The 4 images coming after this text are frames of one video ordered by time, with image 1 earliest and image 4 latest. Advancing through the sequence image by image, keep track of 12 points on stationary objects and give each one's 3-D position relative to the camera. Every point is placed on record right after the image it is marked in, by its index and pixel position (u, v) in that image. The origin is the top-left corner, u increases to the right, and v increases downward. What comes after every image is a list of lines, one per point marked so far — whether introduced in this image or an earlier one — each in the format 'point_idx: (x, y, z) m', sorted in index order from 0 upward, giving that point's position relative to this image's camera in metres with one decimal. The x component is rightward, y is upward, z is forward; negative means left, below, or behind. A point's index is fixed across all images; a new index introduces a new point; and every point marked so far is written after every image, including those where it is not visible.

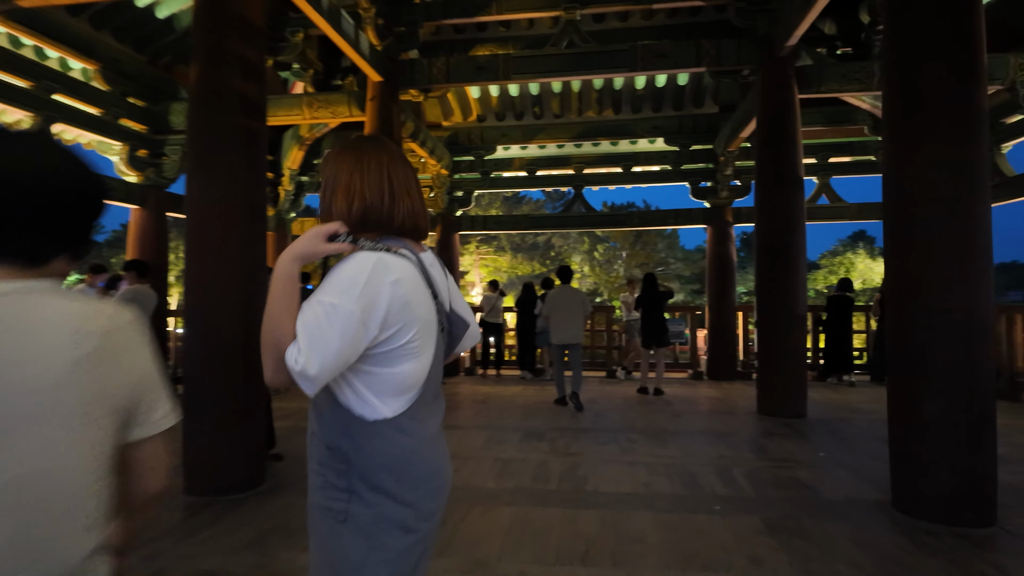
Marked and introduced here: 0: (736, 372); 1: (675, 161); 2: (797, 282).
0: (+3.0, -1.1, +7.8) m
1: (+2.3, +1.8, +8.3) m
2: (+2.6, 0.0, +5.4) m
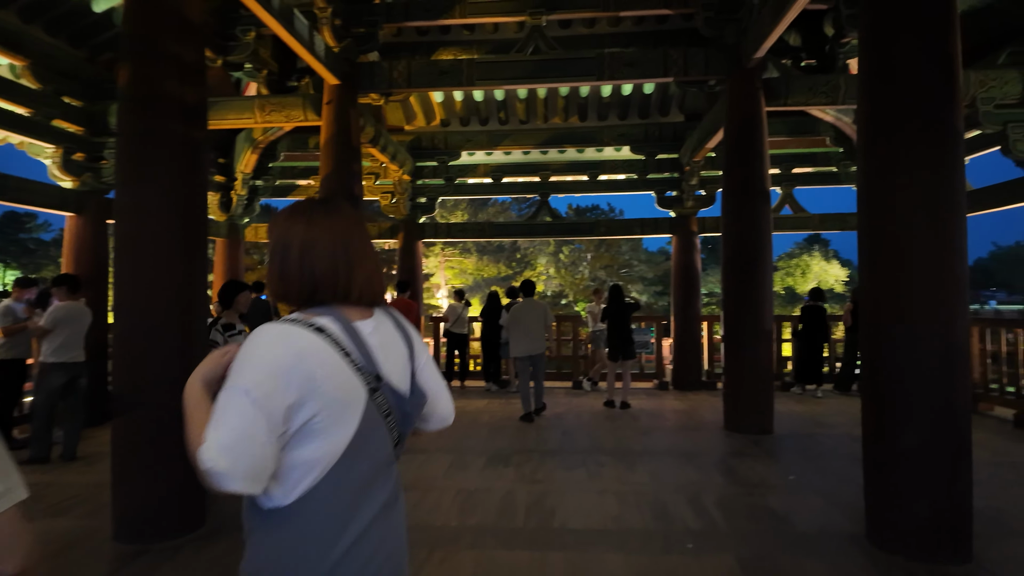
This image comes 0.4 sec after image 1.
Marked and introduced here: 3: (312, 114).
0: (+2.5, -1.2, +7.8) m
1: (+1.8, +1.7, +8.2) m
2: (+2.3, -0.1, +5.3) m
3: (-2.0, +1.7, +5.8) m
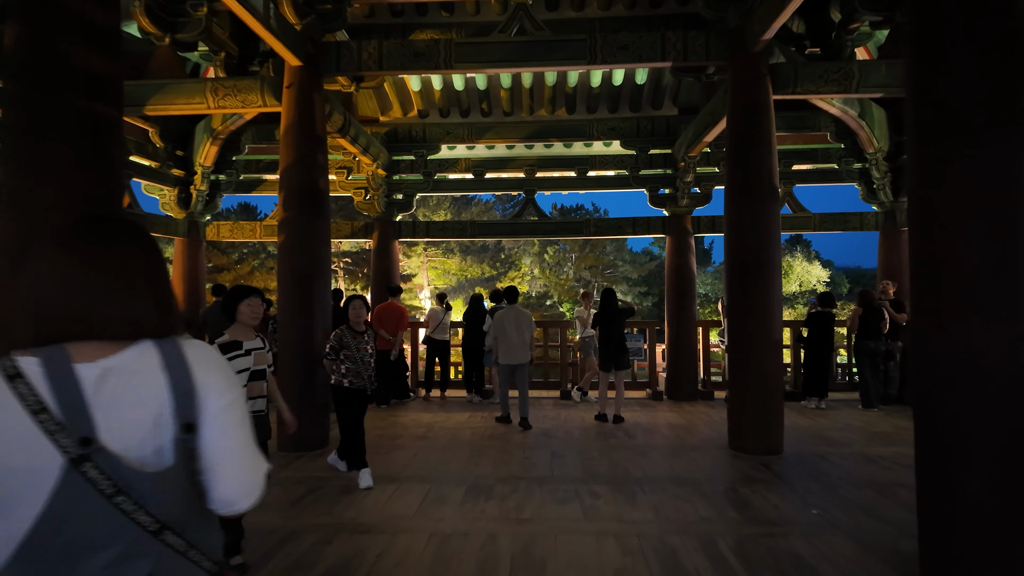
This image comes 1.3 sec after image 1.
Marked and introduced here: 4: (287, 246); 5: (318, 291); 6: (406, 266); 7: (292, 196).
0: (+2.3, -1.3, +7.3) m
1: (+1.6, +1.6, +7.7) m
2: (+2.2, -0.1, +4.9) m
3: (-2.1, +1.7, +5.2) m
4: (-1.9, +0.4, +5.0) m
5: (-1.7, 0.0, +5.1) m
6: (-3.4, +0.6, +18.6) m
7: (-1.9, +0.8, +5.0) m
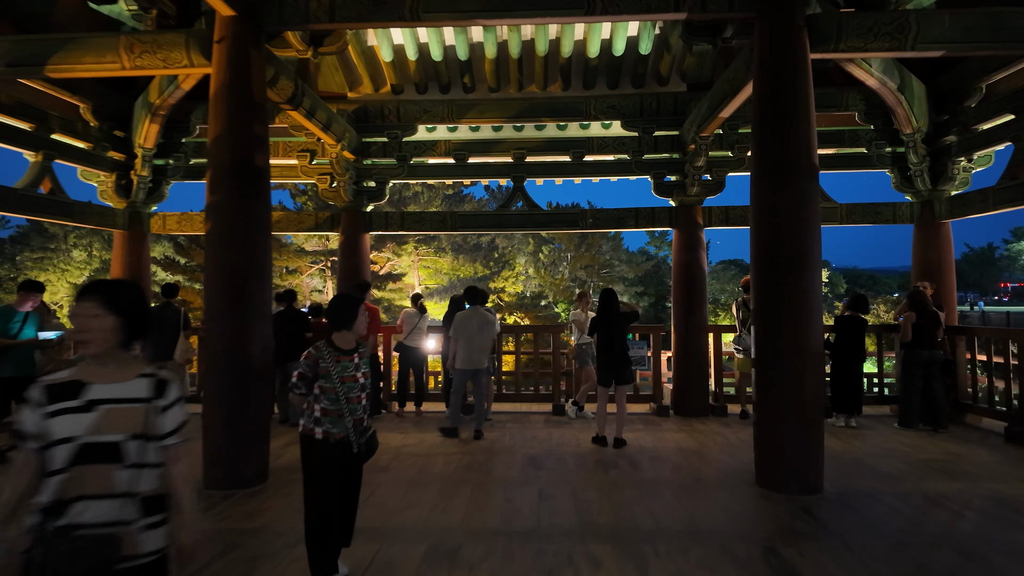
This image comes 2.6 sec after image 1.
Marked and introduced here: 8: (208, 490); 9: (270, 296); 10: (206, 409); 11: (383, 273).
0: (+2.1, -1.3, +6.4) m
1: (+1.4, +1.6, +6.8) m
2: (+2.0, -0.1, +4.0) m
3: (-2.3, +1.7, +4.3) m
4: (-2.0, +0.4, +4.1) m
5: (-1.8, 0.0, +4.1) m
6: (-3.6, +0.6, +17.7) m
7: (-2.0, +0.8, +4.1) m
8: (-2.1, -1.4, +4.1) m
9: (-1.8, -0.1, +4.3) m
10: (-2.1, -0.8, +4.1) m
11: (-3.8, +0.4, +17.5) m
